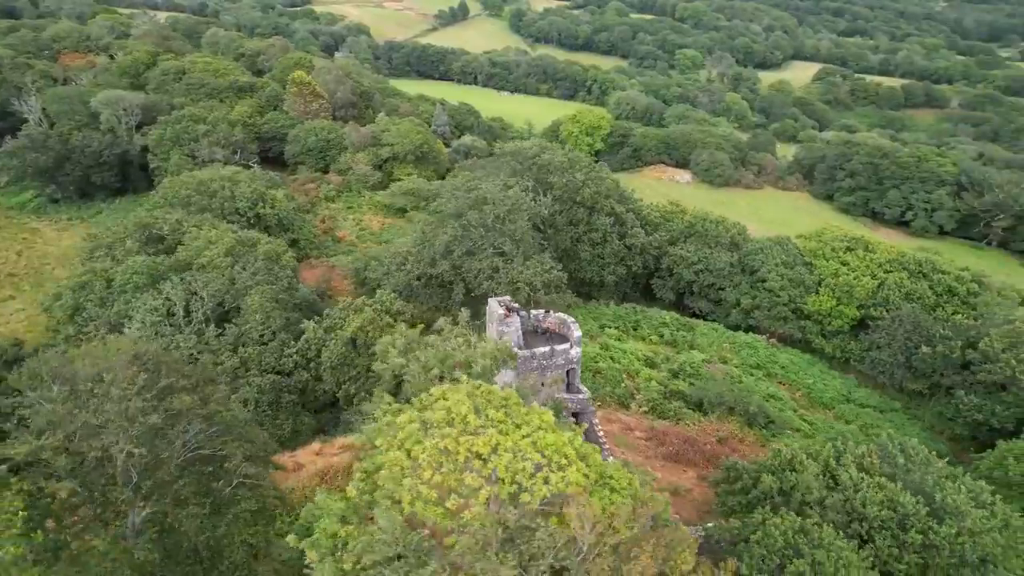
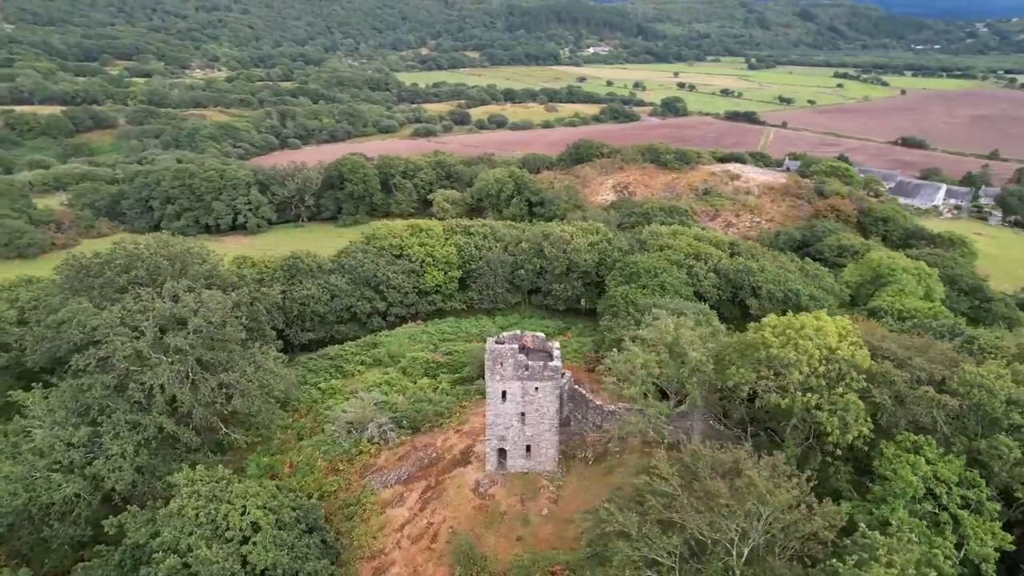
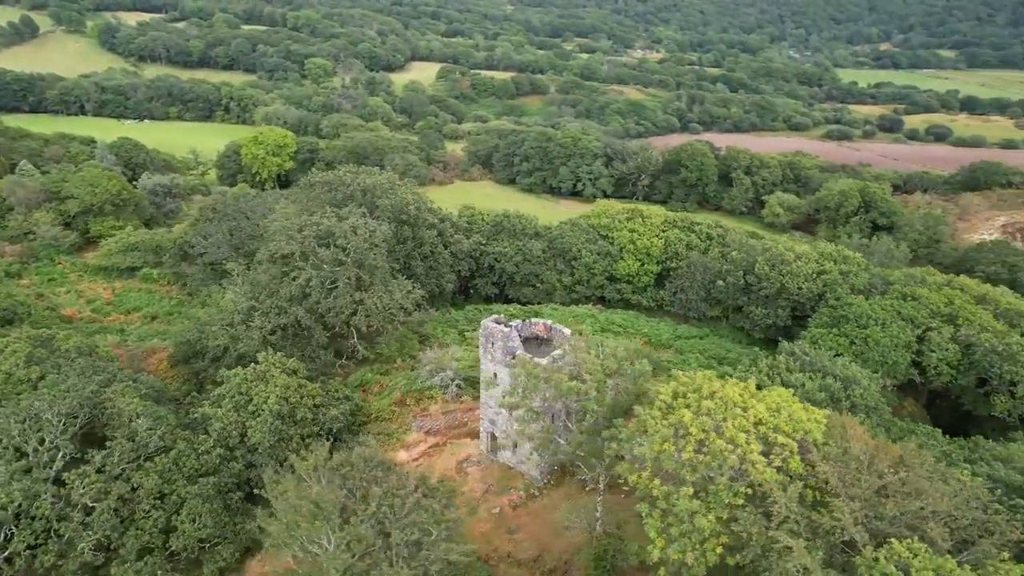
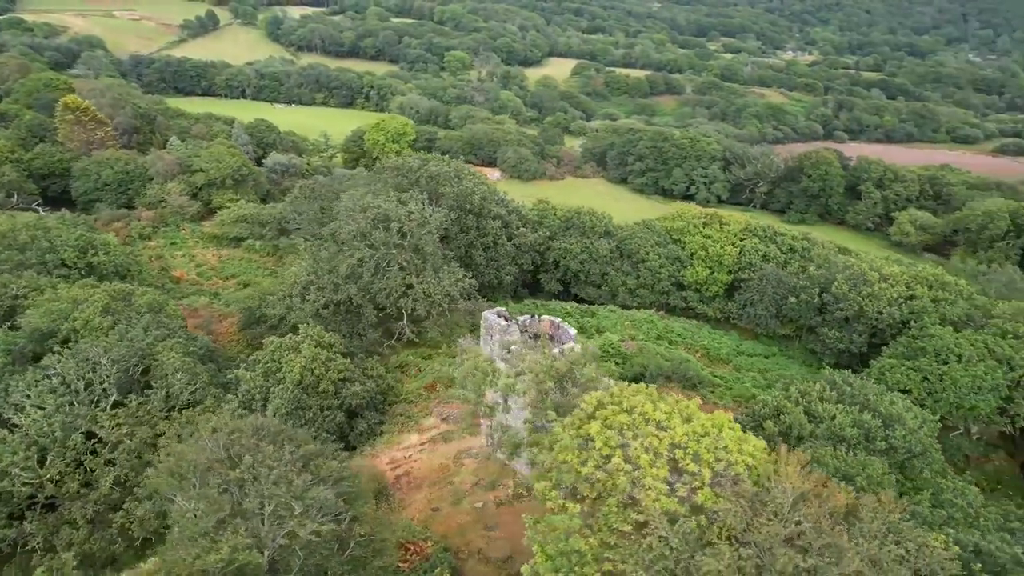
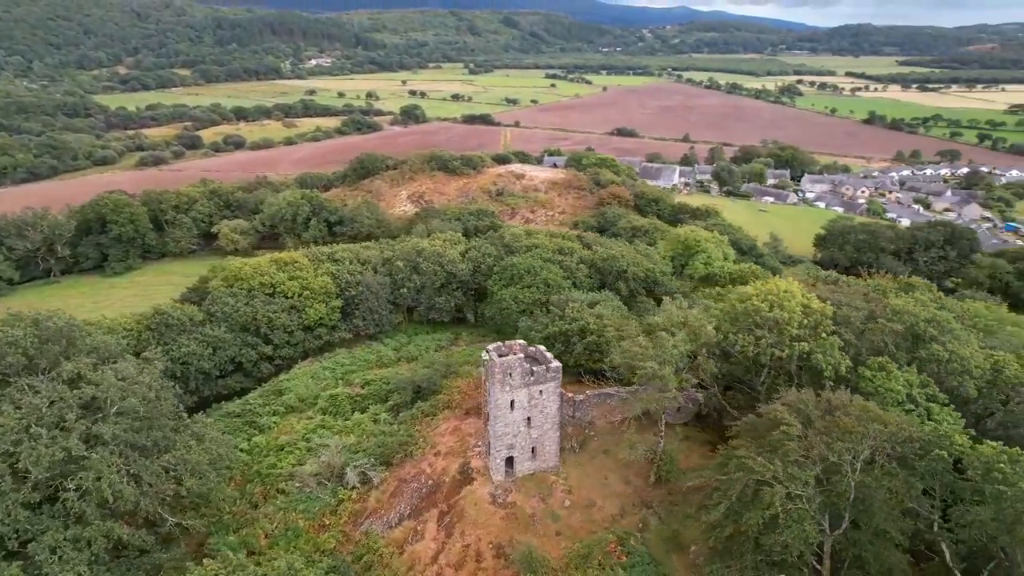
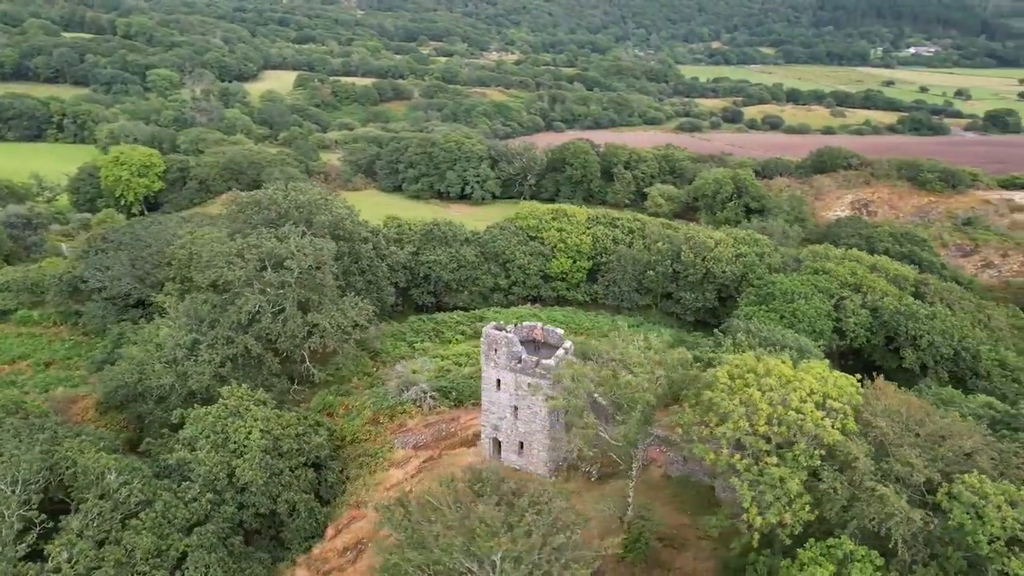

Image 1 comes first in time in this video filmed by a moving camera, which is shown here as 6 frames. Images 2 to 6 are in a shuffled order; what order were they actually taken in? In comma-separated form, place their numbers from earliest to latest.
4, 3, 6, 2, 5
